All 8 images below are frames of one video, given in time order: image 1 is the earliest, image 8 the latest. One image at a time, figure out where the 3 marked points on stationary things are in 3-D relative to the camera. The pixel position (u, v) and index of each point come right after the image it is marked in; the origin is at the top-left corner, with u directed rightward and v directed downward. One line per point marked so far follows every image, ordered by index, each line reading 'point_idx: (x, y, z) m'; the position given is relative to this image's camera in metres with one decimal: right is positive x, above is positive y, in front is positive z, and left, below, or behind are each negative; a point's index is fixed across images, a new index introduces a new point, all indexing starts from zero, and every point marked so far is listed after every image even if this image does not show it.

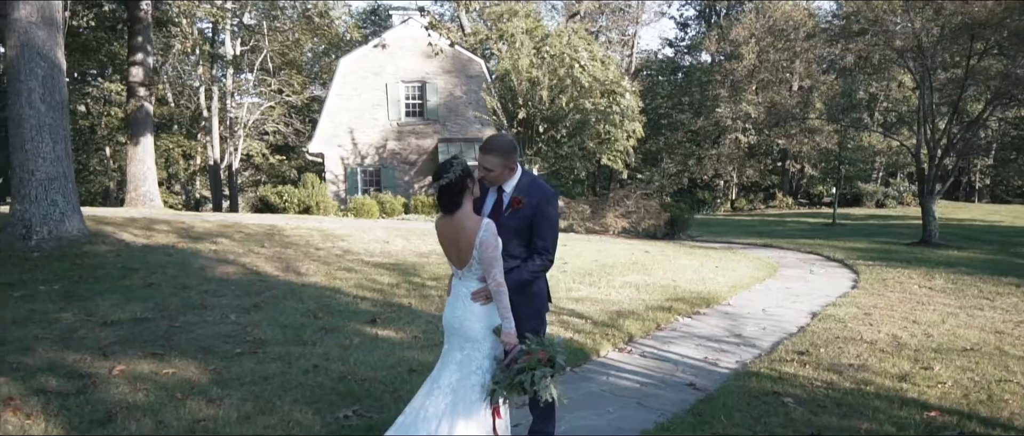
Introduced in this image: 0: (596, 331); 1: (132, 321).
0: (+0.8, -1.1, +7.0) m
1: (-3.5, -1.0, +6.7) m
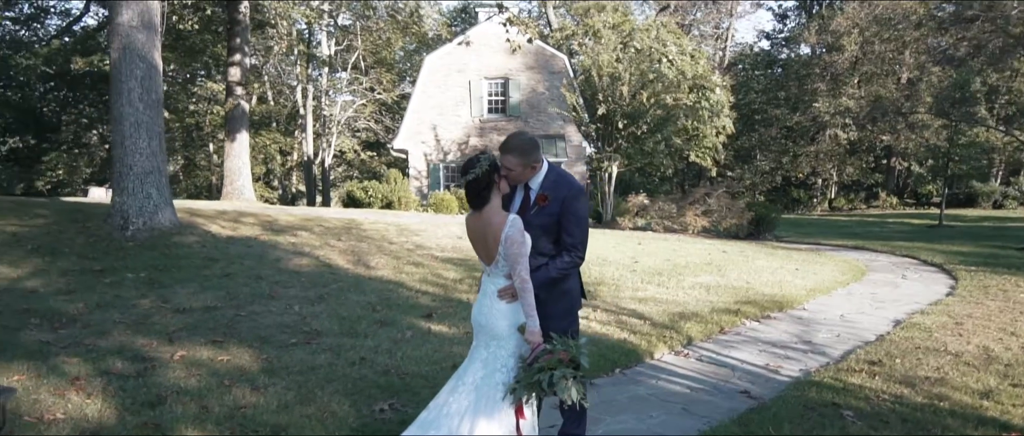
0: (+1.3, -1.1, +6.8) m
1: (-3.0, -0.9, +7.0) m
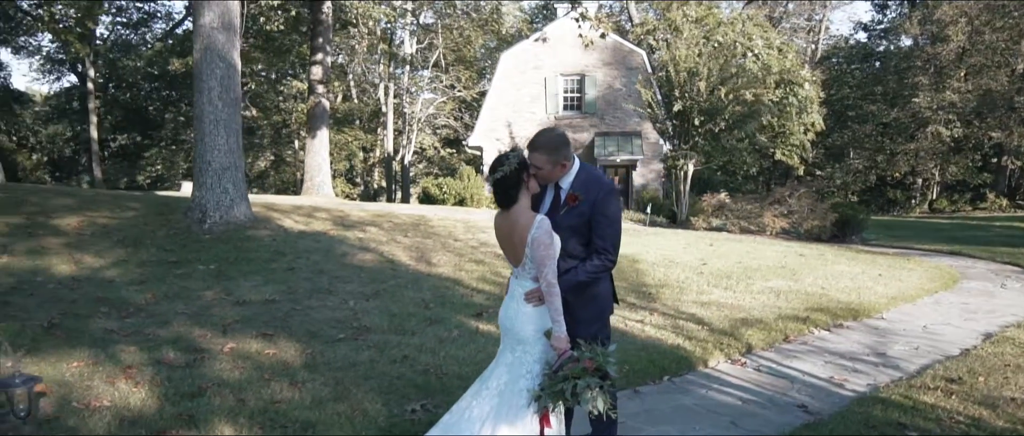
0: (+1.8, -1.1, +6.5) m
1: (-2.5, -0.8, +7.2) m
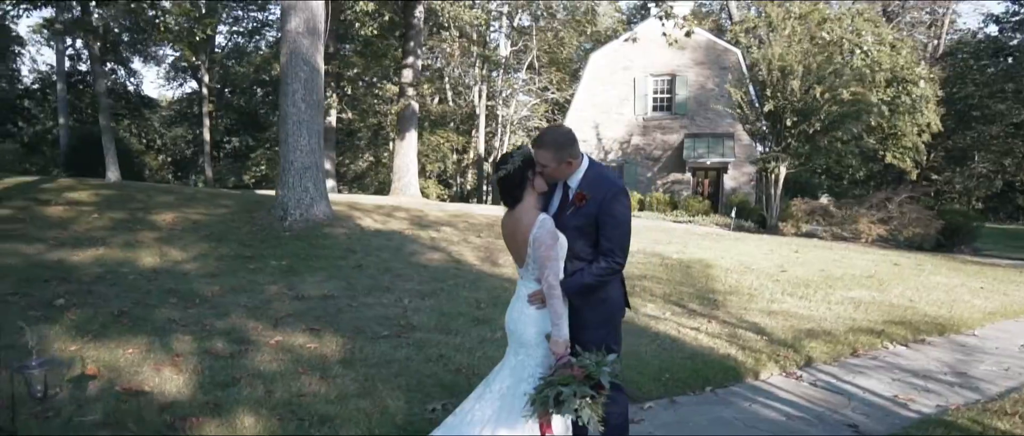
0: (+2.2, -1.1, +6.1) m
1: (-2.0, -0.8, +7.4) m
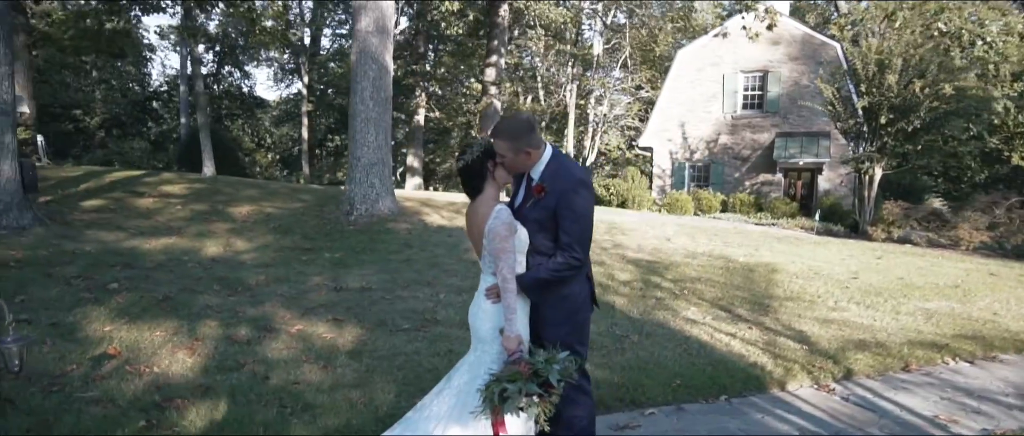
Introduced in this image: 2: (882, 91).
0: (+2.3, -1.1, +5.7) m
1: (-1.6, -0.7, +7.5) m
2: (+8.8, +3.0, +17.1) m
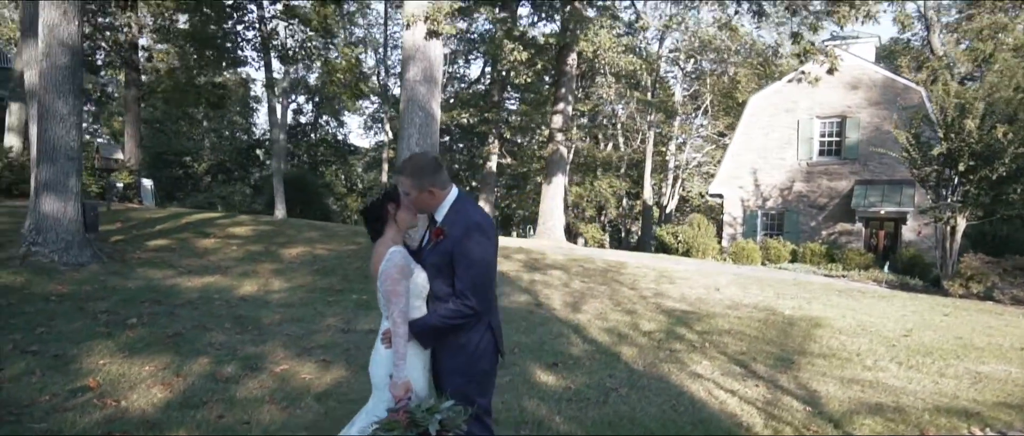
0: (+2.1, -1.5, +5.3) m
1: (-1.5, -1.2, +7.6) m
2: (+10.0, +1.8, +16.0) m
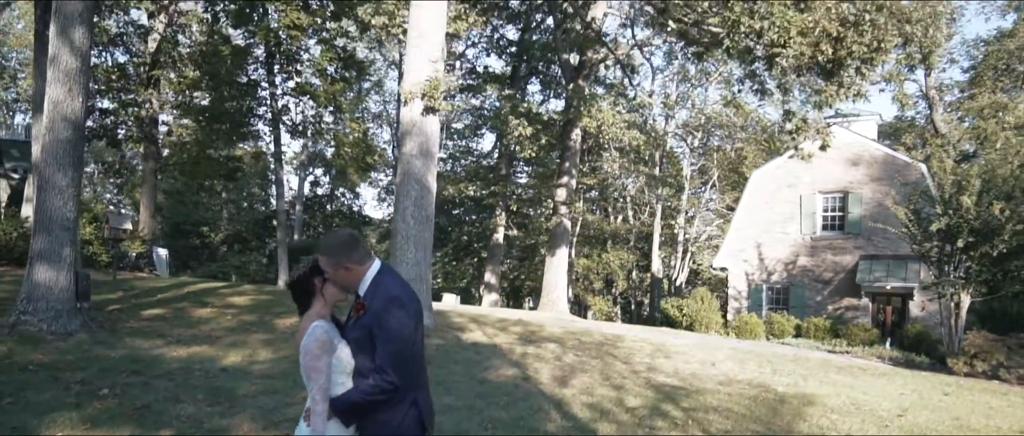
0: (+1.8, -2.0, +5.1) m
1: (-1.8, -1.9, +7.5) m
2: (+10.0, +0.2, +15.9) m
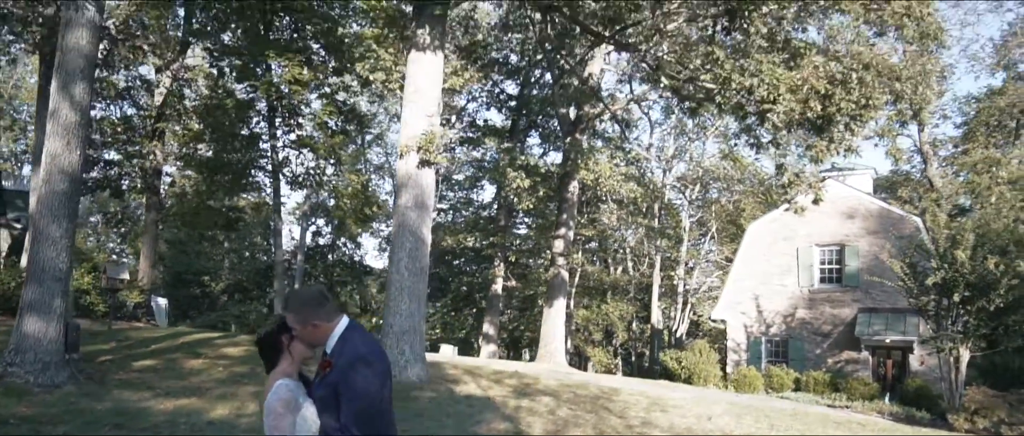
0: (+1.7, -2.4, +4.9) m
1: (-1.9, -2.5, +7.4) m
2: (+9.9, -1.0, +15.8) m
